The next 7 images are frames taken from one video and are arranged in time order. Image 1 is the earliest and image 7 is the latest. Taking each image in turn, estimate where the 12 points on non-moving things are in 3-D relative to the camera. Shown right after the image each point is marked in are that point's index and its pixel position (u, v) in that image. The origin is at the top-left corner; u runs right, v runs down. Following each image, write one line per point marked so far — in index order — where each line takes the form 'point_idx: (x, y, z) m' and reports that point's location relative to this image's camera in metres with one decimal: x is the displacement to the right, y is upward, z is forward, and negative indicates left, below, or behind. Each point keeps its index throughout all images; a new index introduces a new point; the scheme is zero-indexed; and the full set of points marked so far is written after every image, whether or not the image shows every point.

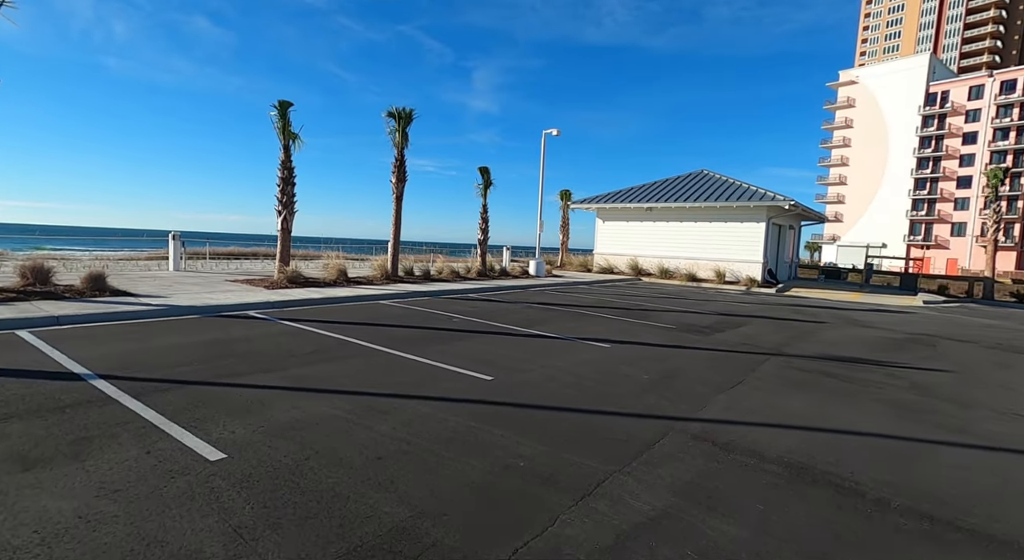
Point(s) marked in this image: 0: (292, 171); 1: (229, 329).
0: (-6.0, +3.0, +14.6) m
1: (-4.3, -0.8, +8.3) m
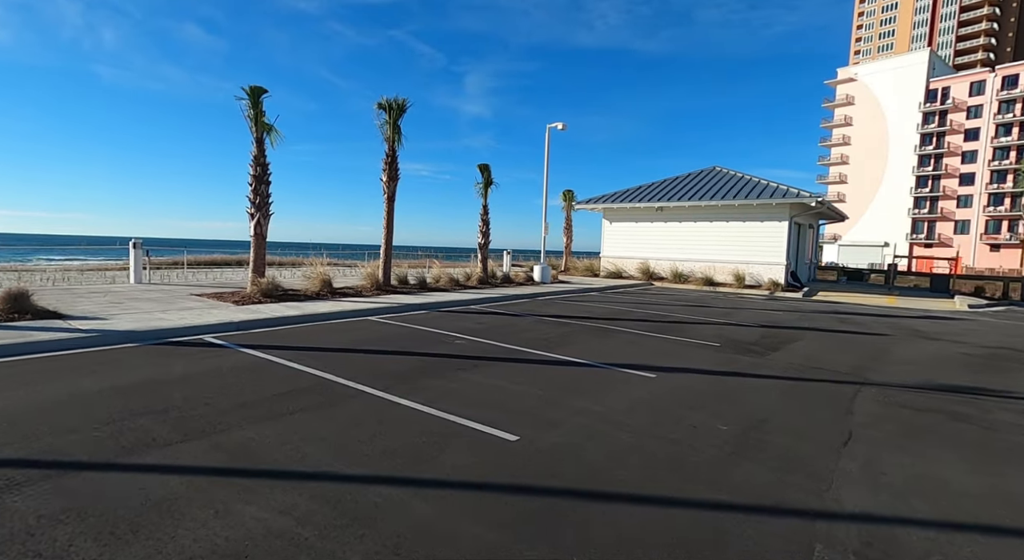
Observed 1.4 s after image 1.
0: (-5.8, +2.7, +12.8) m
1: (-4.1, -1.0, +6.5) m
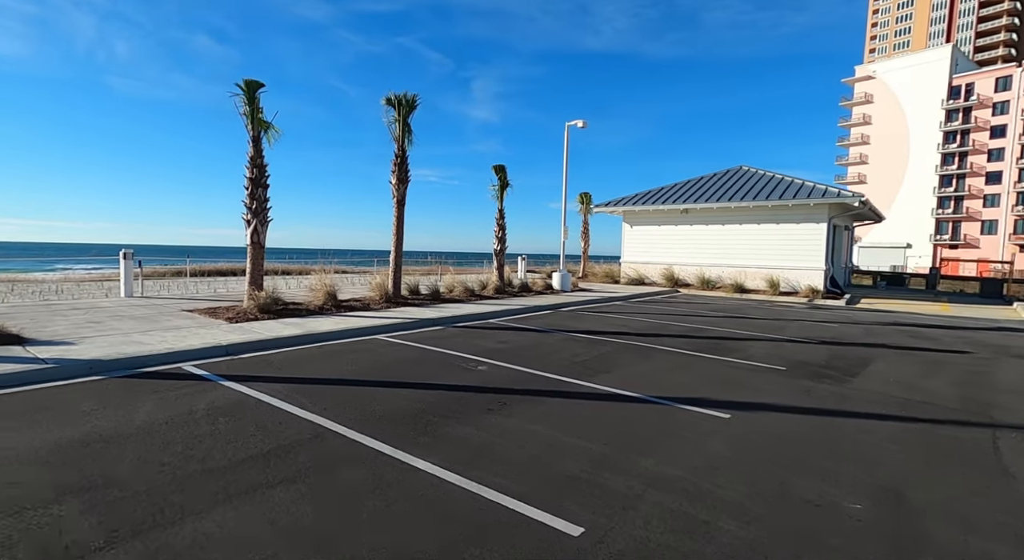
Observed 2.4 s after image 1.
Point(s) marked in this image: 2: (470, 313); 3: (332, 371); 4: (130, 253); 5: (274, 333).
0: (-5.3, +2.4, +11.7) m
1: (-3.7, -1.2, +5.3) m
2: (-1.0, -0.8, +12.7) m
3: (-2.3, -1.2, +6.9) m
4: (-10.2, +0.7, +14.5) m
5: (-4.0, -0.9, +9.3) m
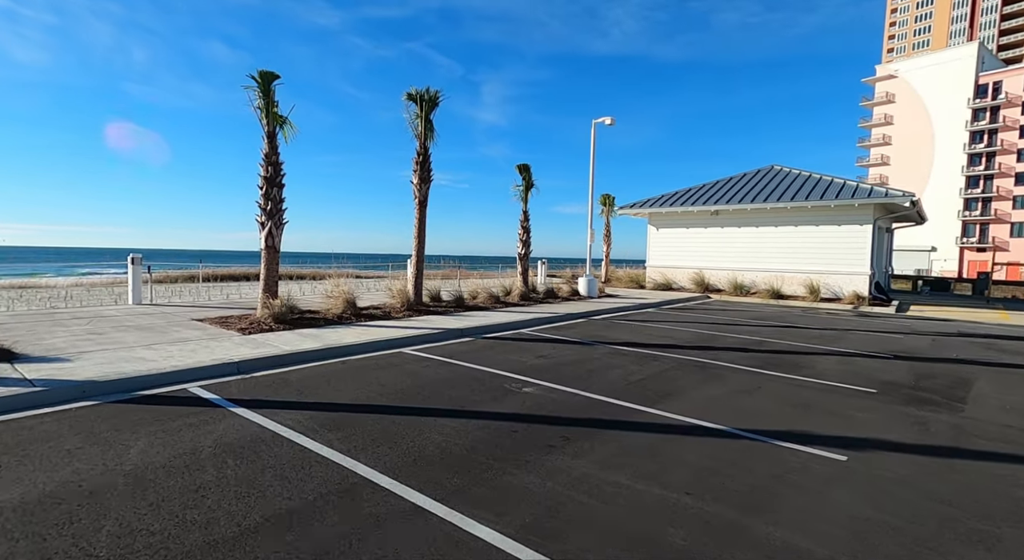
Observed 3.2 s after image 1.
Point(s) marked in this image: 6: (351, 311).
0: (-4.7, +2.2, +10.8) m
1: (-3.1, -1.3, +4.4) m
2: (-0.3, -0.9, +11.8) m
3: (-1.7, -1.3, +6.0) m
4: (-9.4, +0.6, +13.8) m
5: (-3.4, -1.0, +8.4) m
6: (-3.5, -0.7, +11.9) m
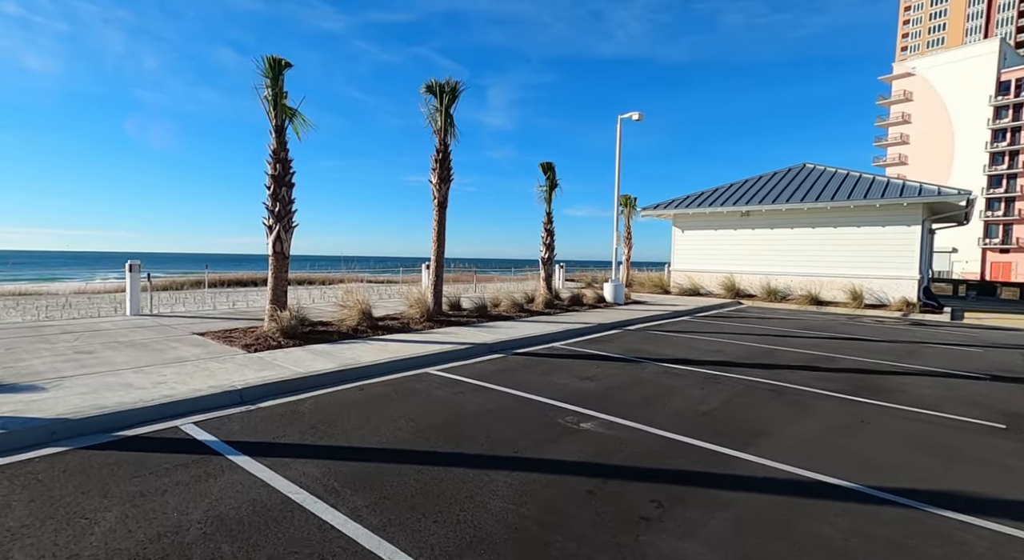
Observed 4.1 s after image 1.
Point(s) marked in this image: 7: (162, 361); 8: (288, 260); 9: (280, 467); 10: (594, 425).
0: (-4.1, +2.1, +9.8) m
1: (-2.6, -1.5, +3.4) m
2: (+0.3, -1.1, +10.7) m
3: (-1.1, -1.4, +5.0) m
4: (-8.8, +0.4, +12.8) m
5: (-2.8, -1.2, +7.3) m
6: (-2.9, -0.9, +10.9) m
7: (-4.8, -1.1, +7.4) m
8: (-4.1, +0.4, +9.9) m
9: (-1.8, -1.4, +4.2) m
10: (+0.8, -1.4, +5.4) m
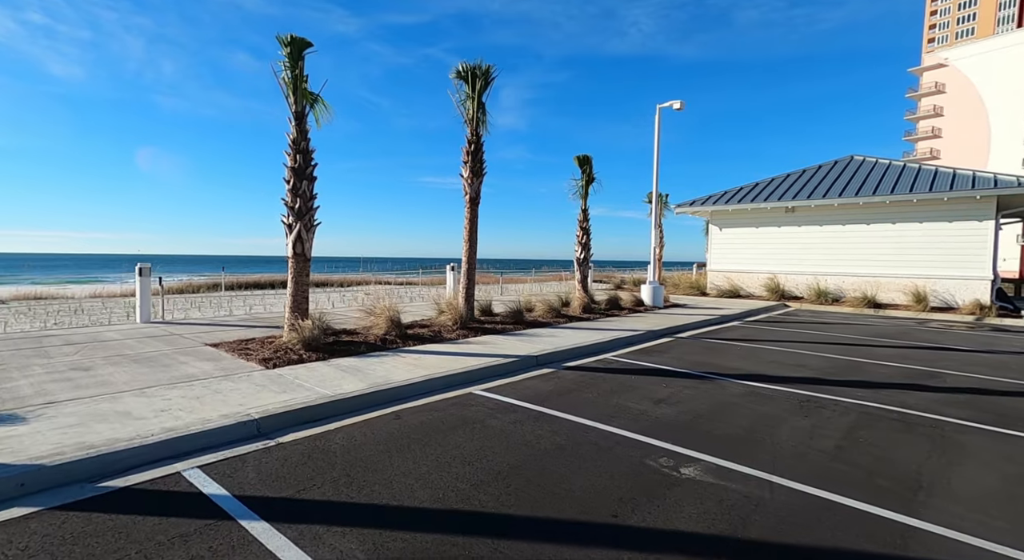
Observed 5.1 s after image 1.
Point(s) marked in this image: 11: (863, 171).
0: (-3.3, +2.0, +8.8) m
1: (-2.0, -1.5, +2.3) m
2: (+1.1, -1.1, +9.6) m
3: (-0.5, -1.5, +3.9) m
4: (-7.9, +0.3, +11.9) m
5: (-2.1, -1.2, +6.3) m
6: (-2.1, -0.9, +9.8) m
7: (-4.1, -1.2, +6.5) m
8: (-3.3, +0.3, +9.0) m
9: (-1.2, -1.5, +3.2) m
10: (+1.5, -1.5, +4.2) m
11: (+12.7, +3.9, +19.8) m
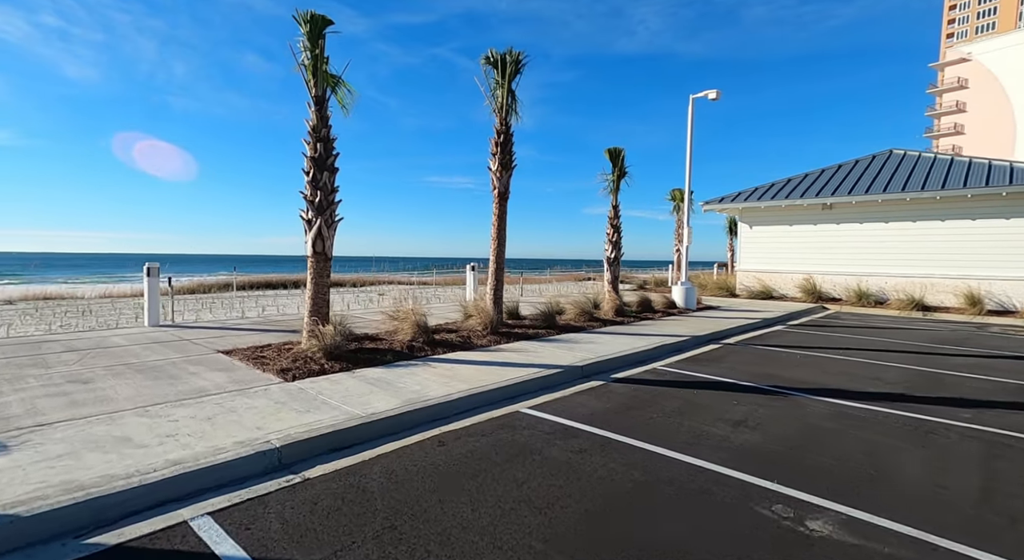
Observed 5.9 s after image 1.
0: (-2.7, +2.0, +8.0) m
1: (-1.5, -1.6, +1.5) m
2: (+1.8, -1.2, +8.7) m
3: (0.0, -1.5, +3.1) m
4: (-7.3, +0.2, +11.2) m
5: (-1.6, -1.3, +5.5) m
6: (-1.5, -1.0, +9.1) m
7: (-3.5, -1.2, +5.7) m
8: (-2.7, +0.3, +8.2) m
9: (-0.7, -1.6, +2.4) m
10: (+2.0, -1.5, +3.4) m
11: (+13.4, +3.9, +18.7) m
